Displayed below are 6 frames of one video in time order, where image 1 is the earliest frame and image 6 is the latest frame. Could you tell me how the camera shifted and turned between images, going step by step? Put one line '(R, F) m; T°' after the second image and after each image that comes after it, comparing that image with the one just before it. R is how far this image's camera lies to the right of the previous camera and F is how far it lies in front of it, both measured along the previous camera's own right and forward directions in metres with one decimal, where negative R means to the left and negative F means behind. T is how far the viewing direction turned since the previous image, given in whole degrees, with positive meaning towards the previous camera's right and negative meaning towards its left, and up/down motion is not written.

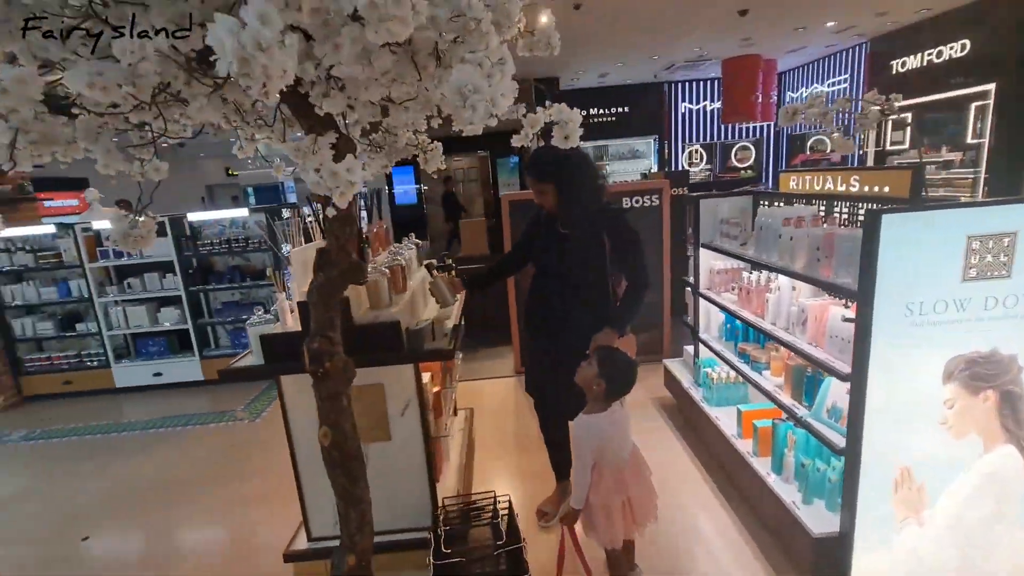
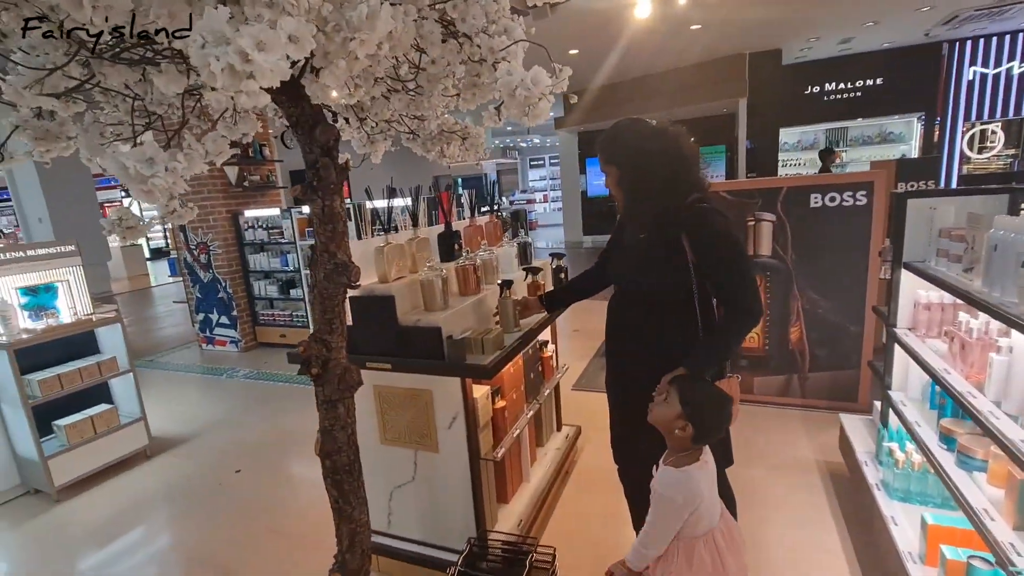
(+0.5, +0.5) m; -23°
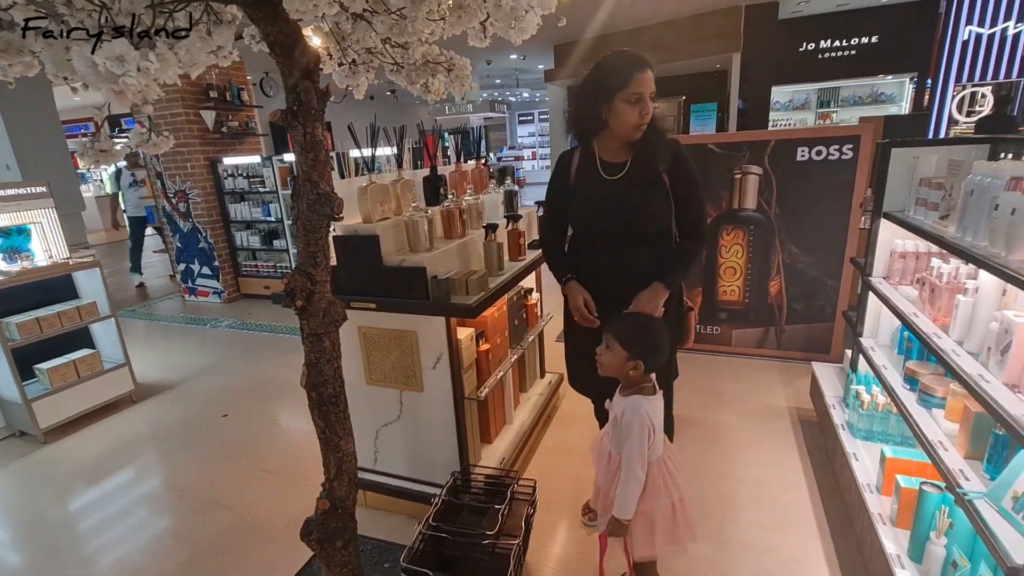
(0.0, 0.0) m; +2°
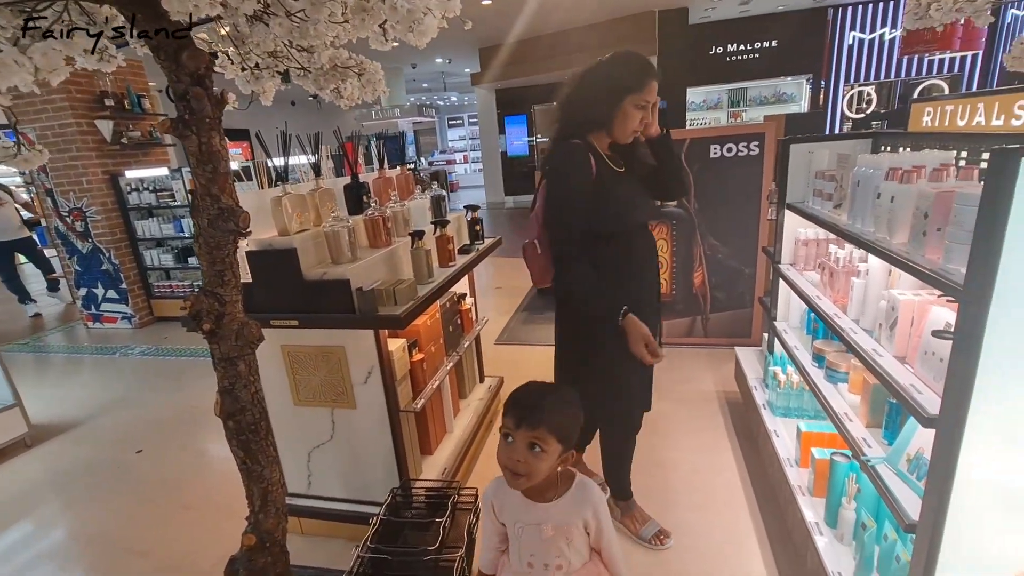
(0.0, 0.0) m; +7°
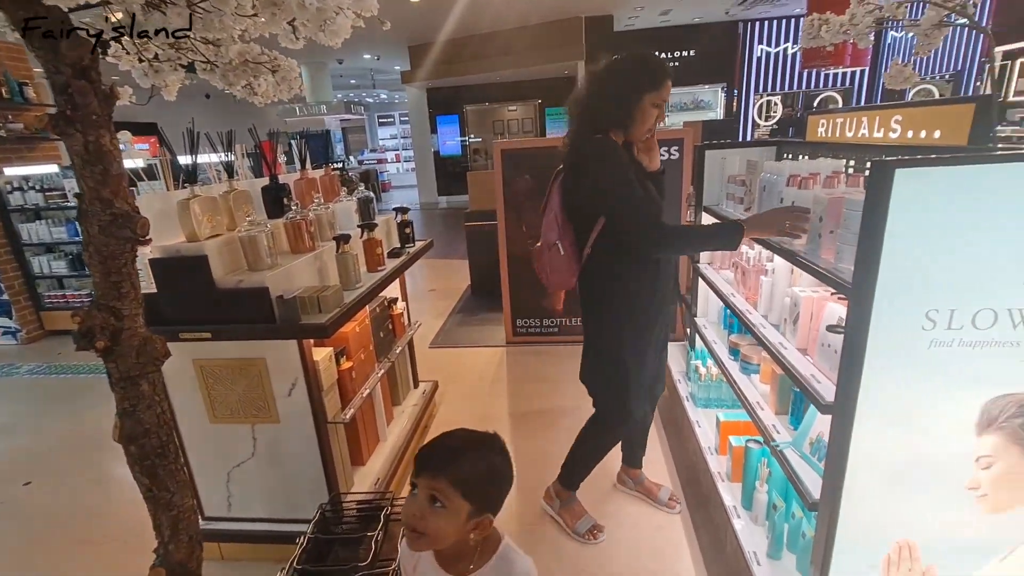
(0.0, 0.0) m; +7°
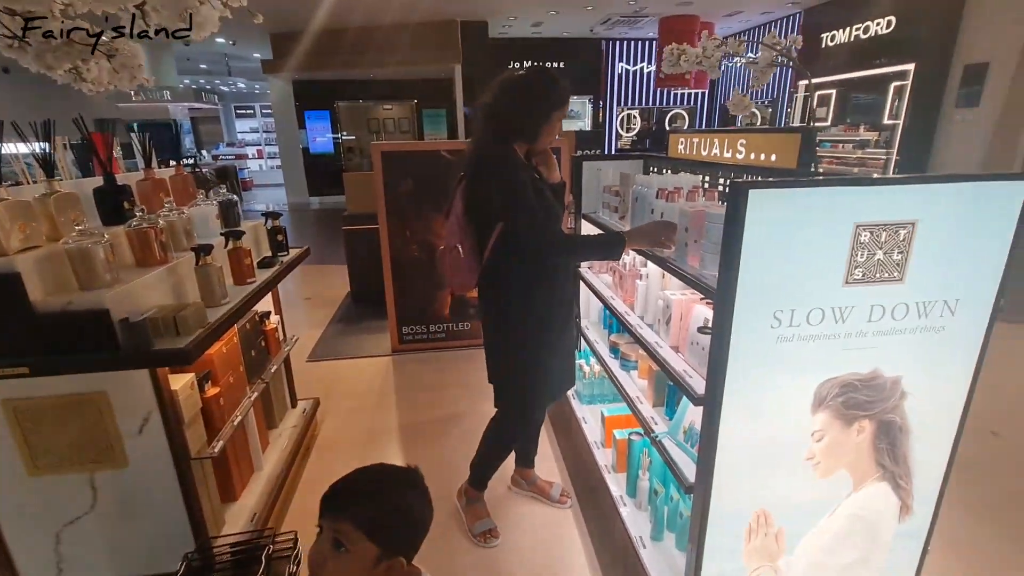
(0.0, 0.0) m; +14°
